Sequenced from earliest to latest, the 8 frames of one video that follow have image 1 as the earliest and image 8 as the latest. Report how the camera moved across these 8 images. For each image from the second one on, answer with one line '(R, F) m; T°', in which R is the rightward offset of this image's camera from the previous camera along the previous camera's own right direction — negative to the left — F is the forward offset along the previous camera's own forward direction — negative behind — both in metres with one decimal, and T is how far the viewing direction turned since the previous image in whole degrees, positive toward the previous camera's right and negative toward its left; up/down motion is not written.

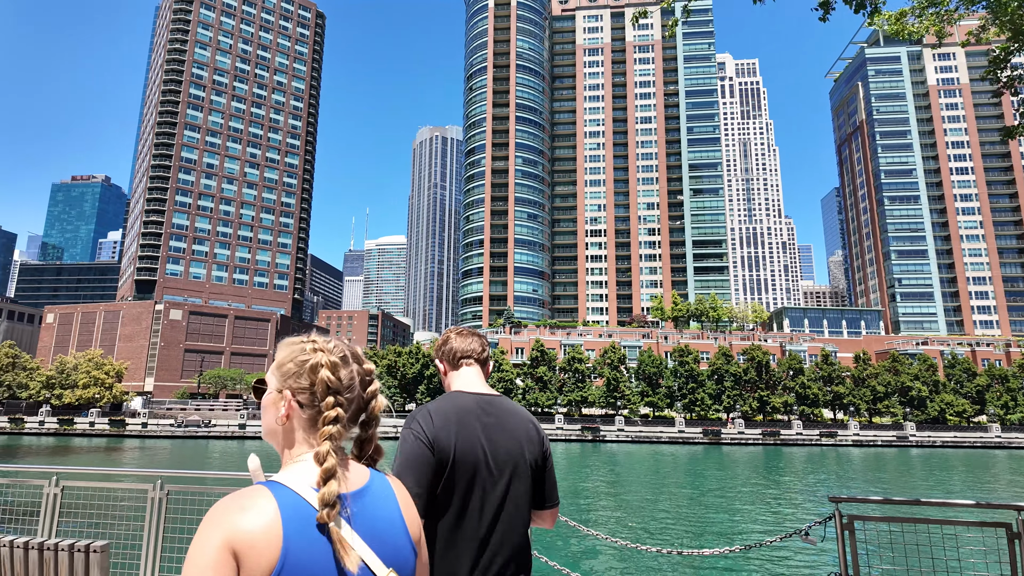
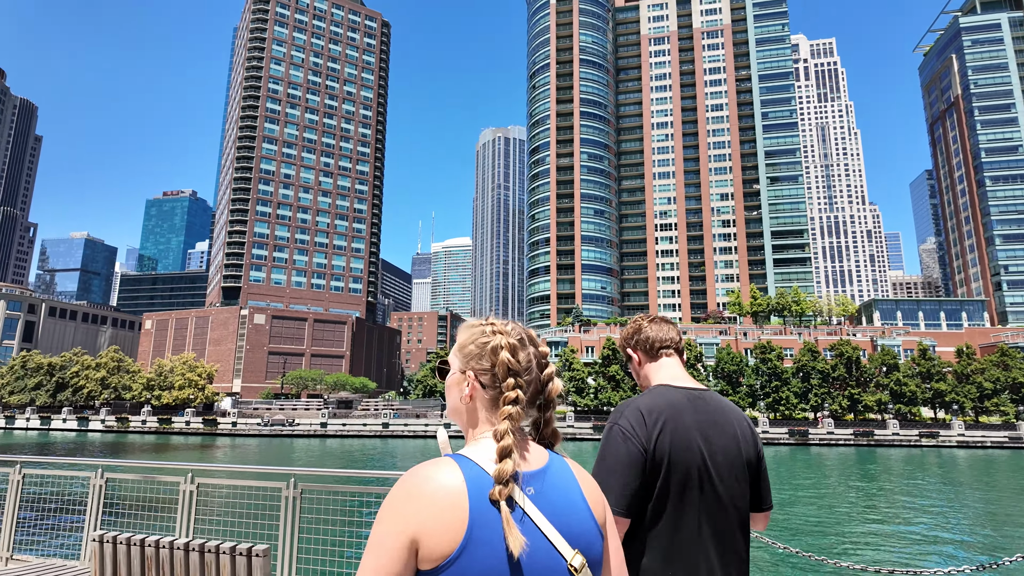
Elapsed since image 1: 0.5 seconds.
(-2.1, +0.7) m; -6°
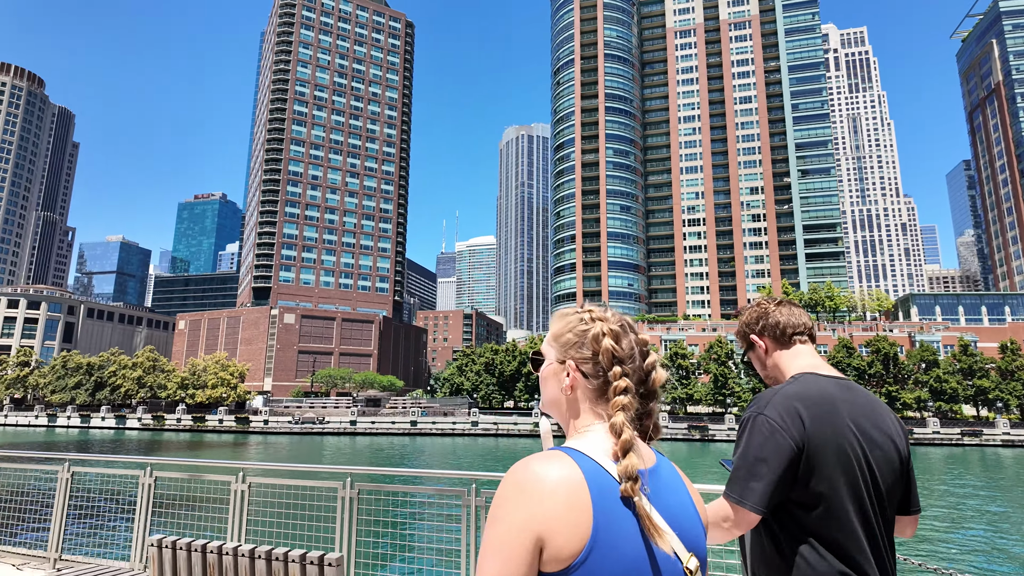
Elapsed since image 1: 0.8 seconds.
(-0.9, +0.3) m; -2°
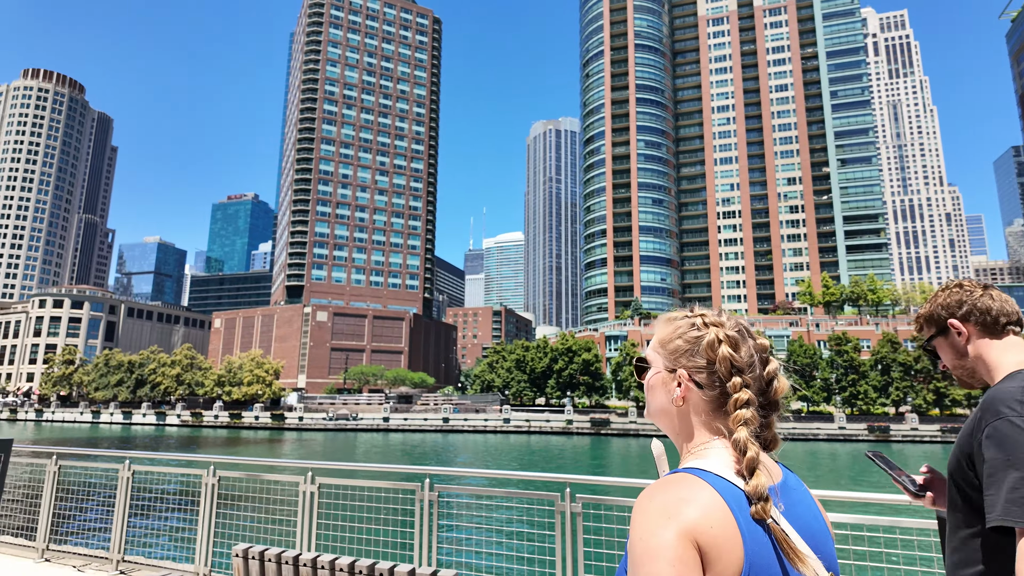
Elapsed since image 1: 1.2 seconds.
(-1.0, +0.8) m; -3°
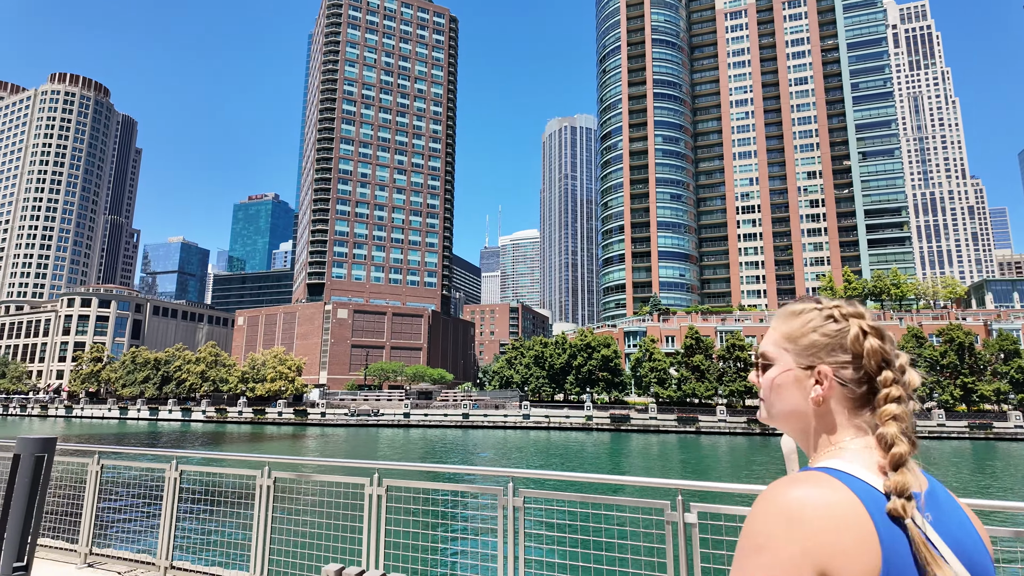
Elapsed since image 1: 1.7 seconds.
(-0.8, -0.4) m; -1°
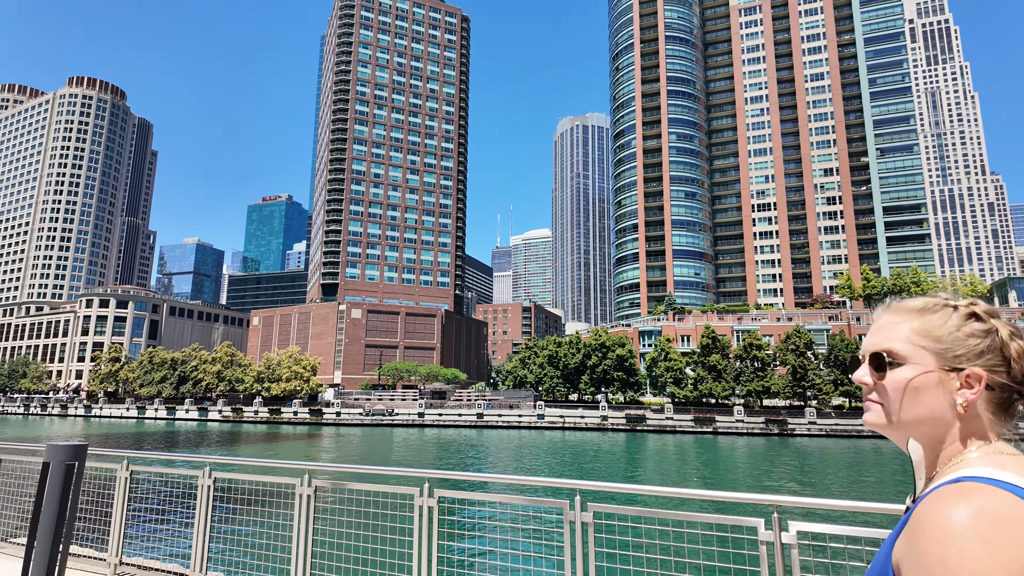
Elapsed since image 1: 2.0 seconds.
(-0.5, +0.2) m; -1°
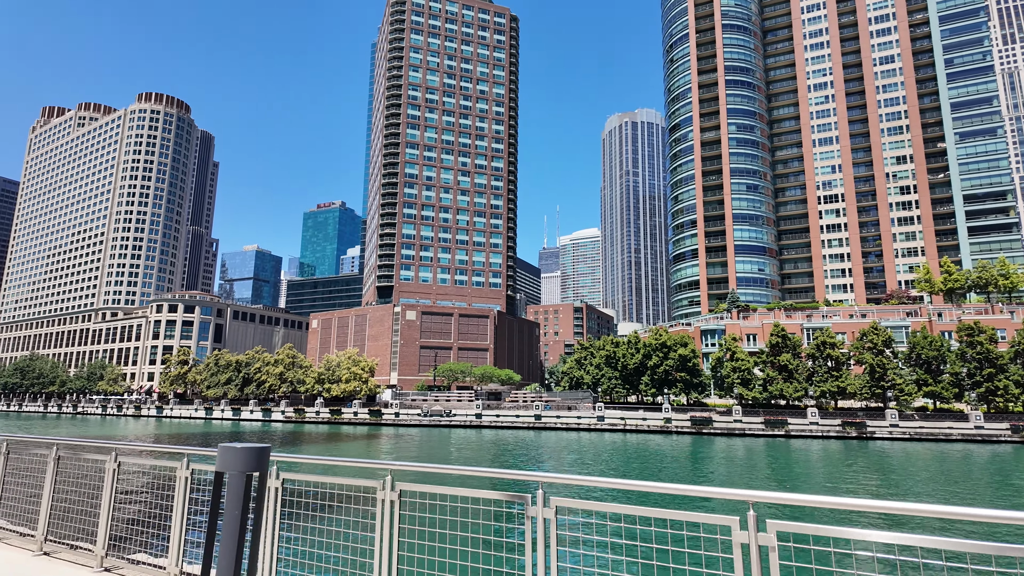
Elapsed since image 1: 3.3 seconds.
(-2.1, +0.8) m; -4°
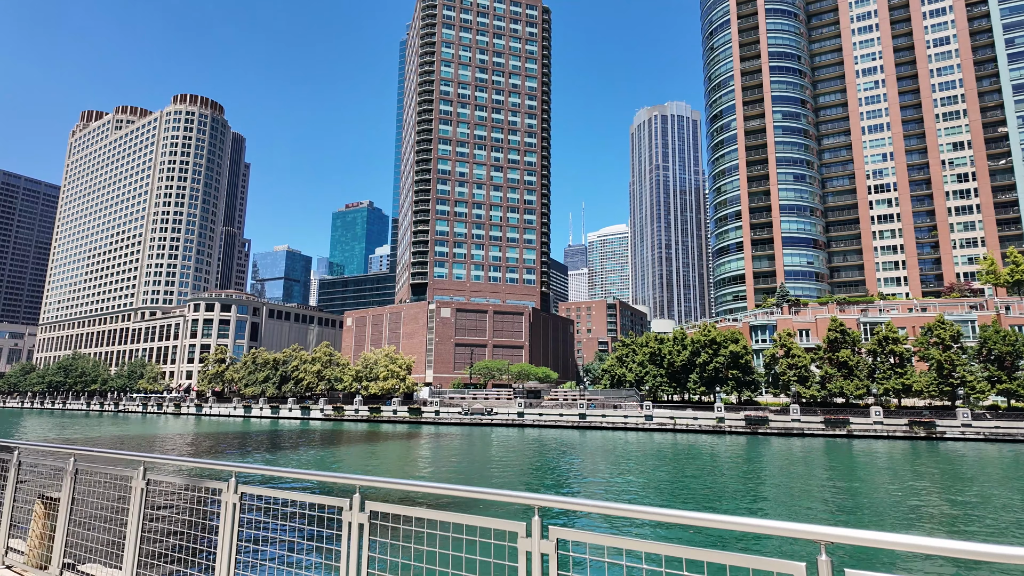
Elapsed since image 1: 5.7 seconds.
(-2.9, +1.7) m; -2°
